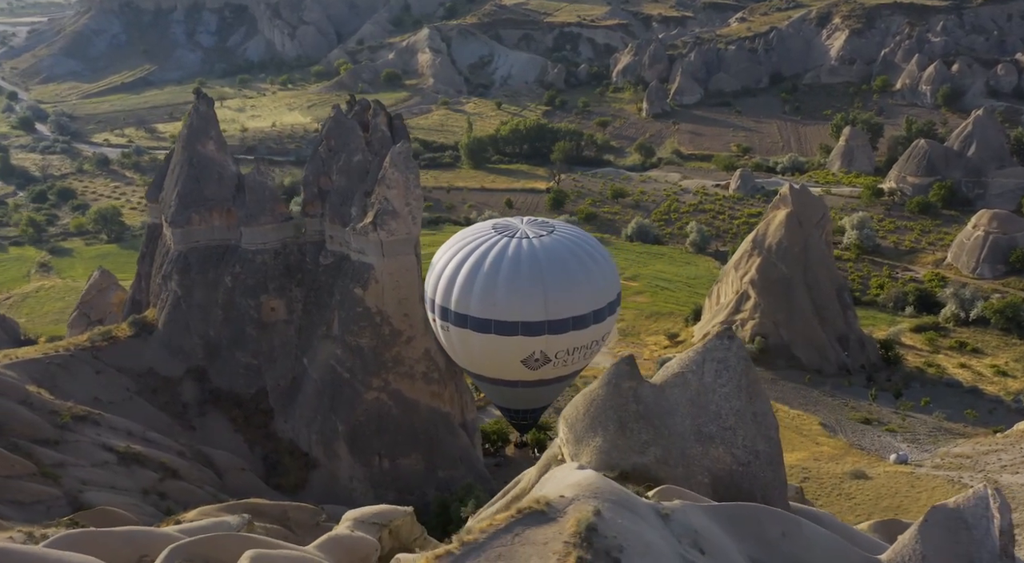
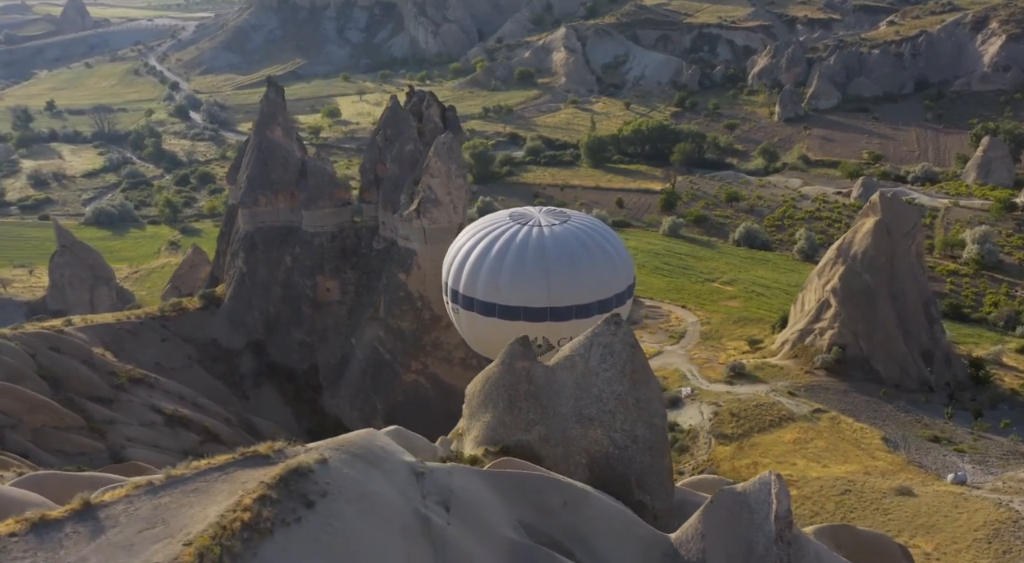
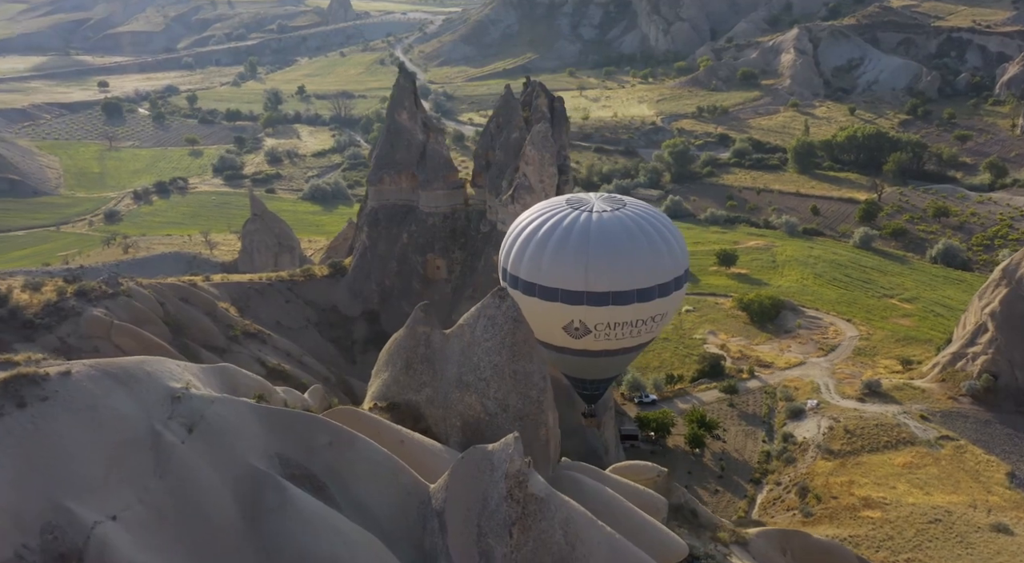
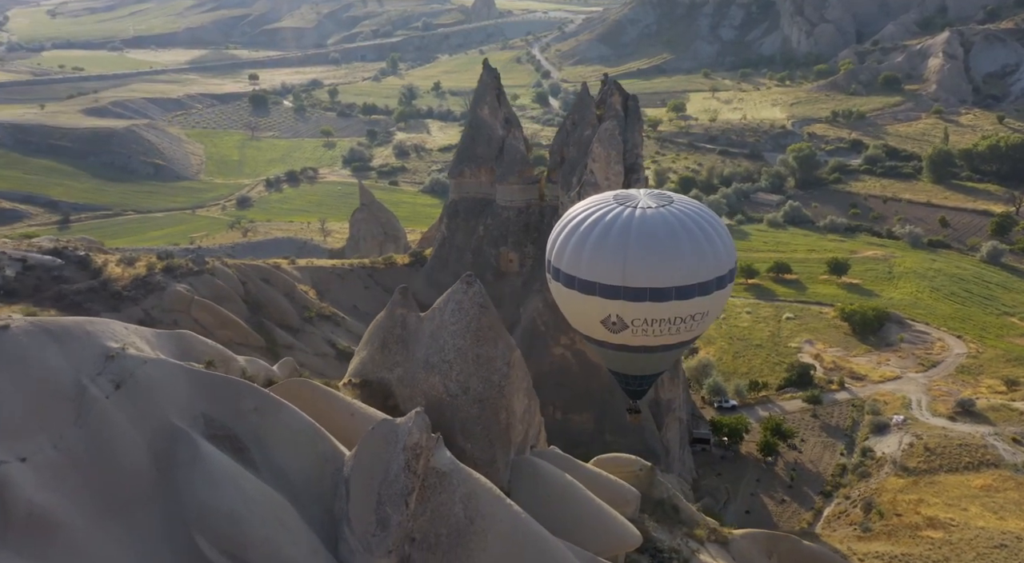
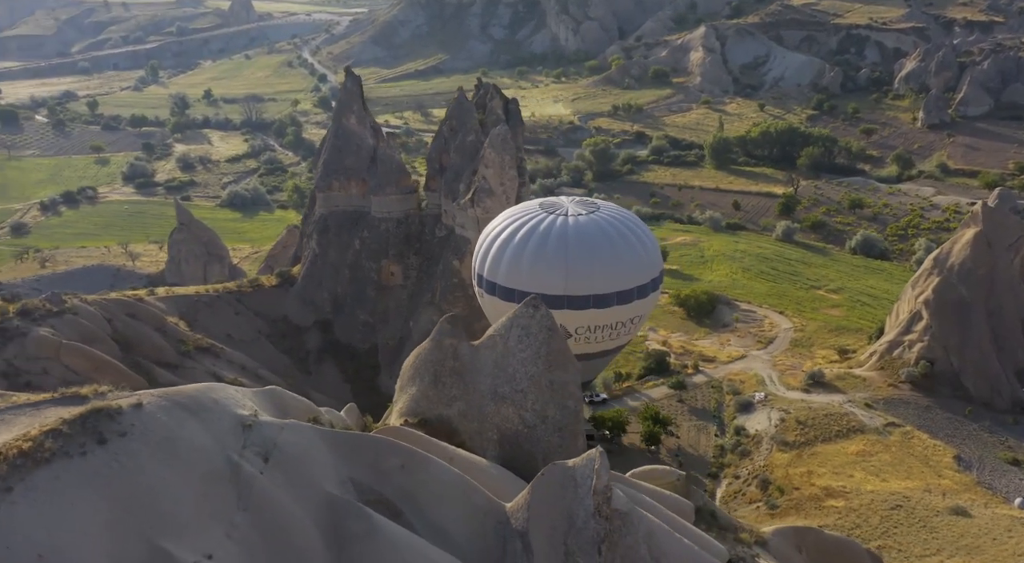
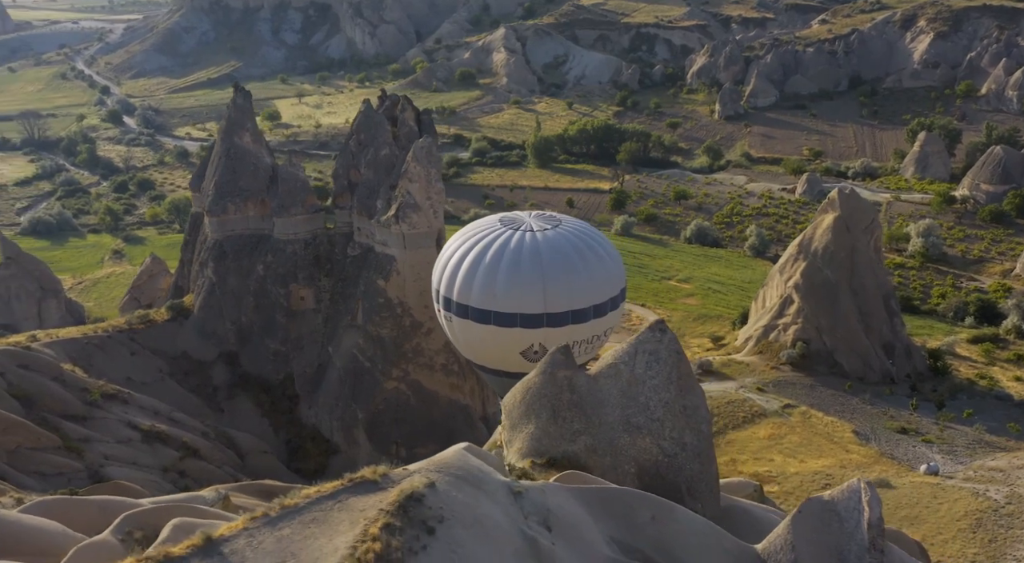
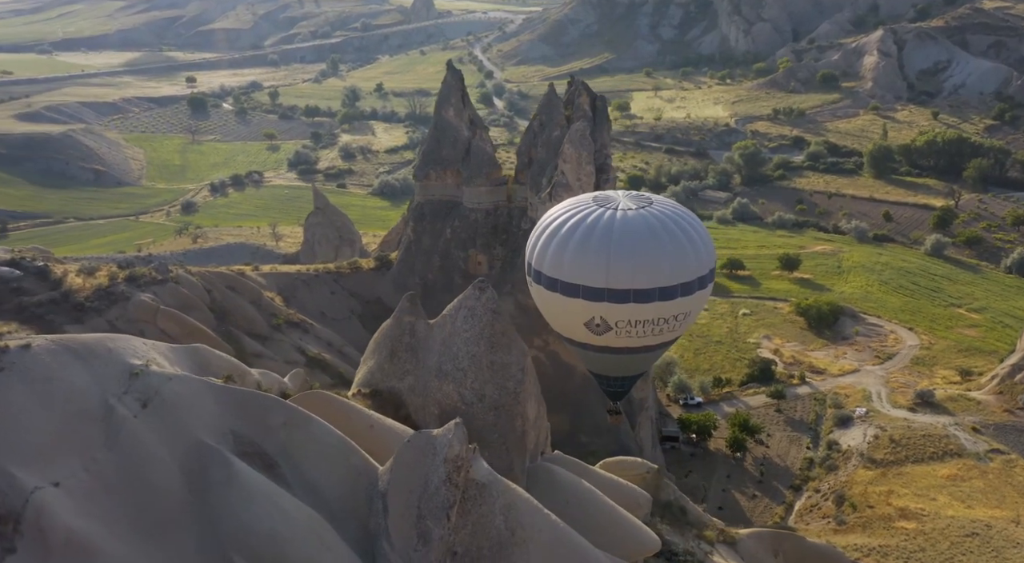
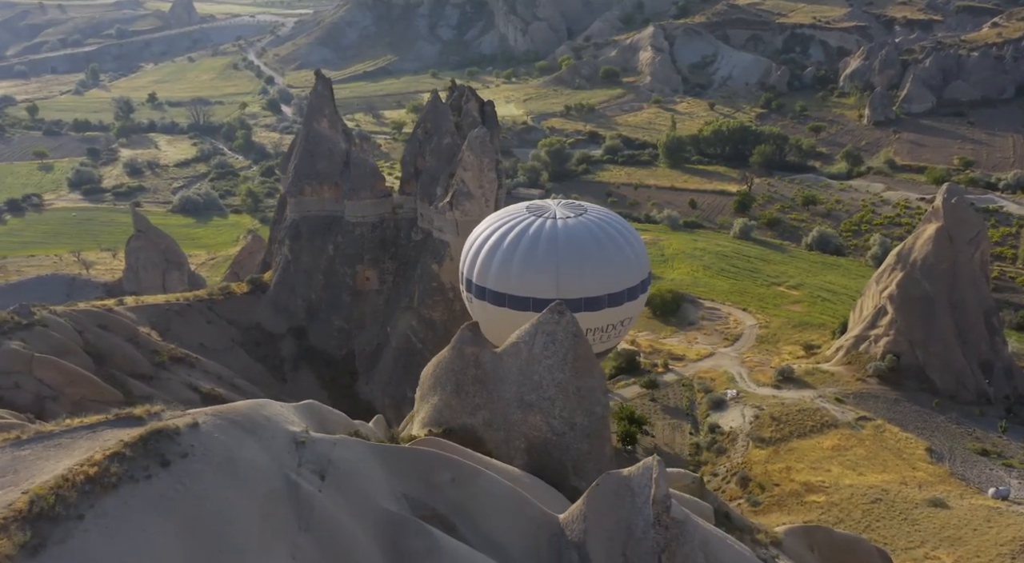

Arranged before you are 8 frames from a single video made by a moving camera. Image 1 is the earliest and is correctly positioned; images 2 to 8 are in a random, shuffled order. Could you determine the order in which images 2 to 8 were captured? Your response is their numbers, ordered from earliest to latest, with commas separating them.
6, 2, 8, 5, 3, 7, 4
